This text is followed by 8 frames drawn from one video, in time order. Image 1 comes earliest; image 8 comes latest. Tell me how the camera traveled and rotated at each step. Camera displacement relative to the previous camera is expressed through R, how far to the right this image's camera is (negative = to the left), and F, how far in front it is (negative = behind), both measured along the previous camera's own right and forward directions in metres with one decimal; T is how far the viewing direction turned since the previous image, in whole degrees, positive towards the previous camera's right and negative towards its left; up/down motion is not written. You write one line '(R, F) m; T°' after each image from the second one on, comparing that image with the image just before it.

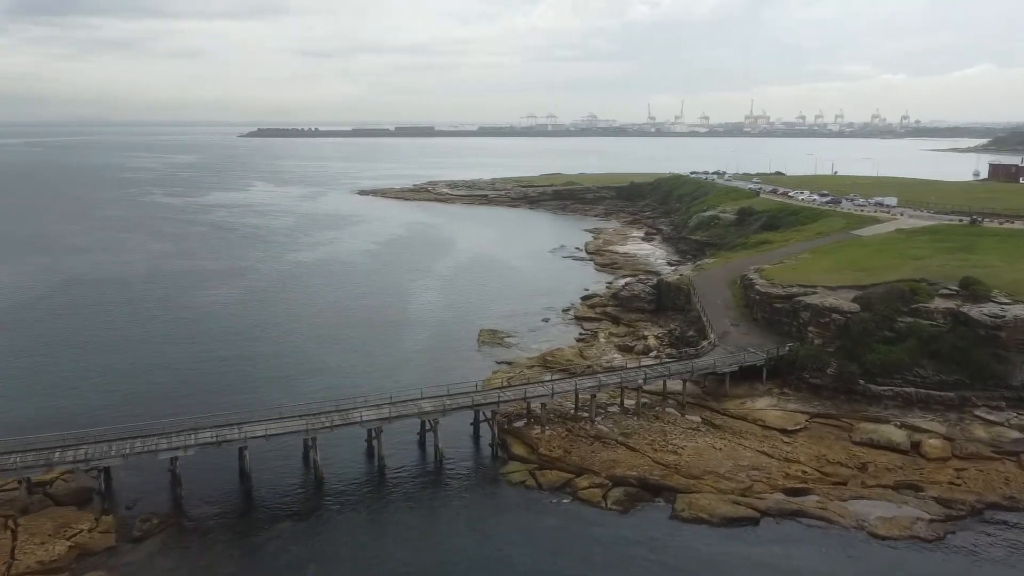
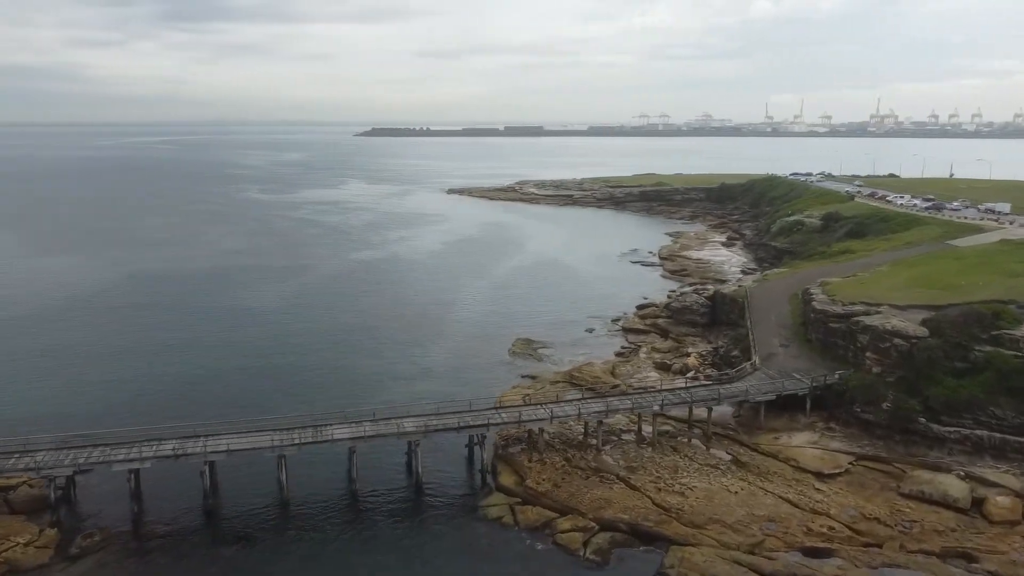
(+3.9, +3.3) m; -8°
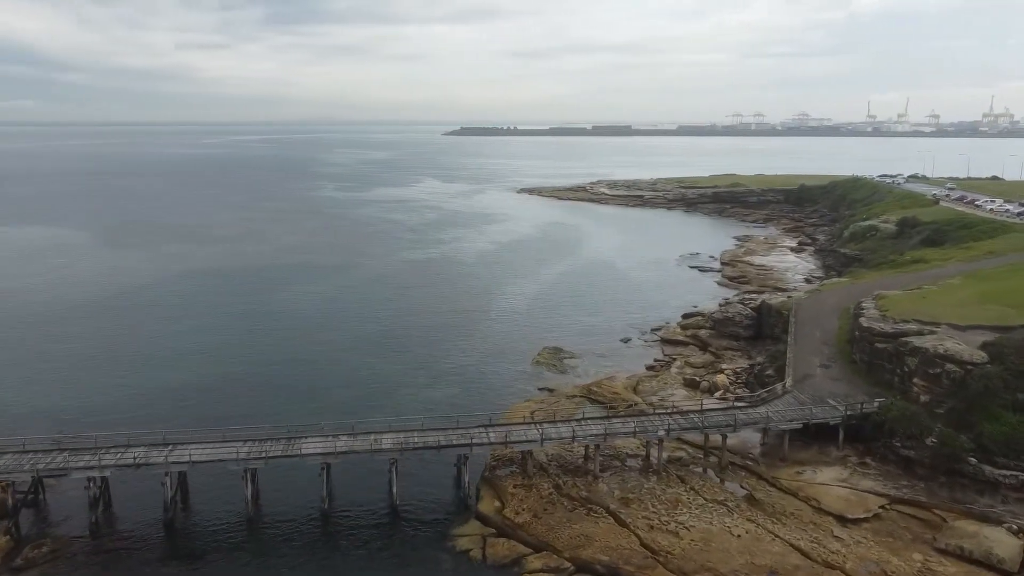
(+3.1, +2.5) m; -6°
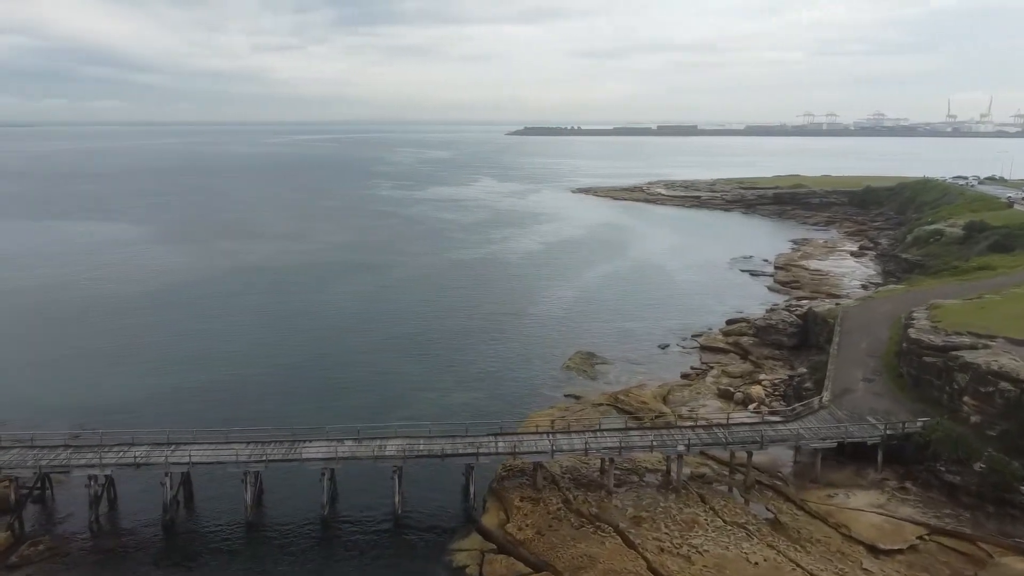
(+1.6, +1.3) m; -4°
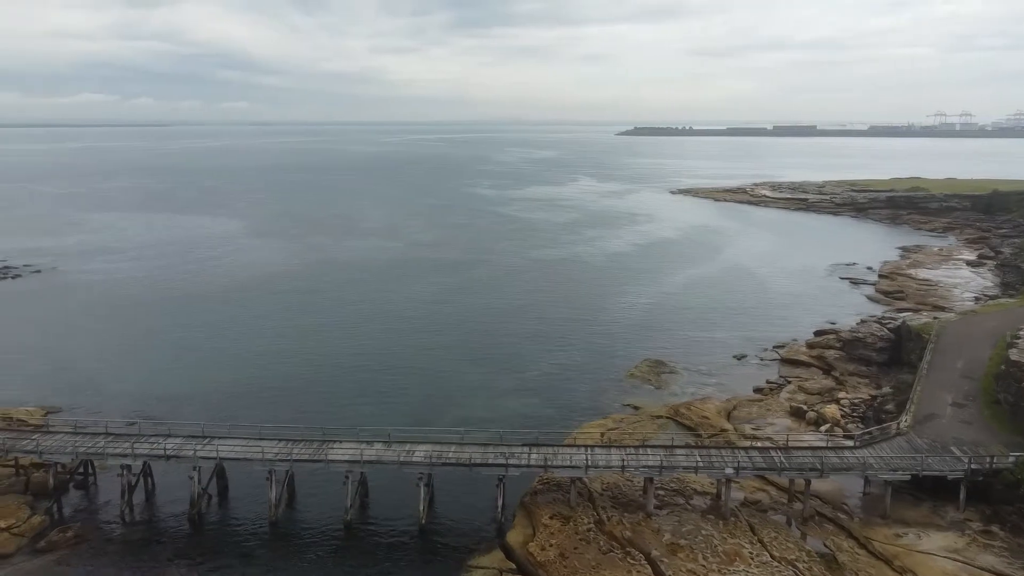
(+2.0, +1.6) m; -8°
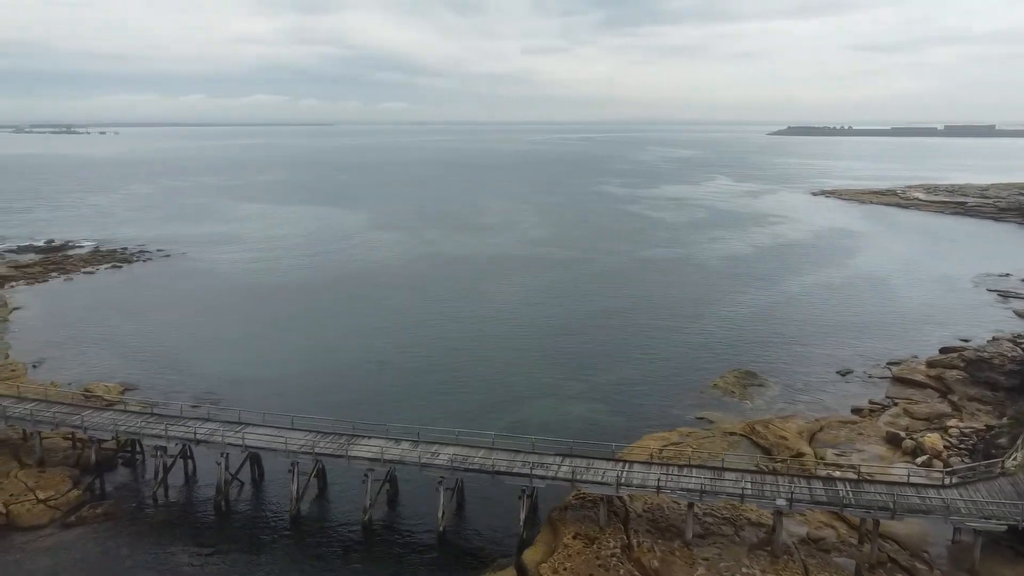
(+2.9, +2.1) m; -10°
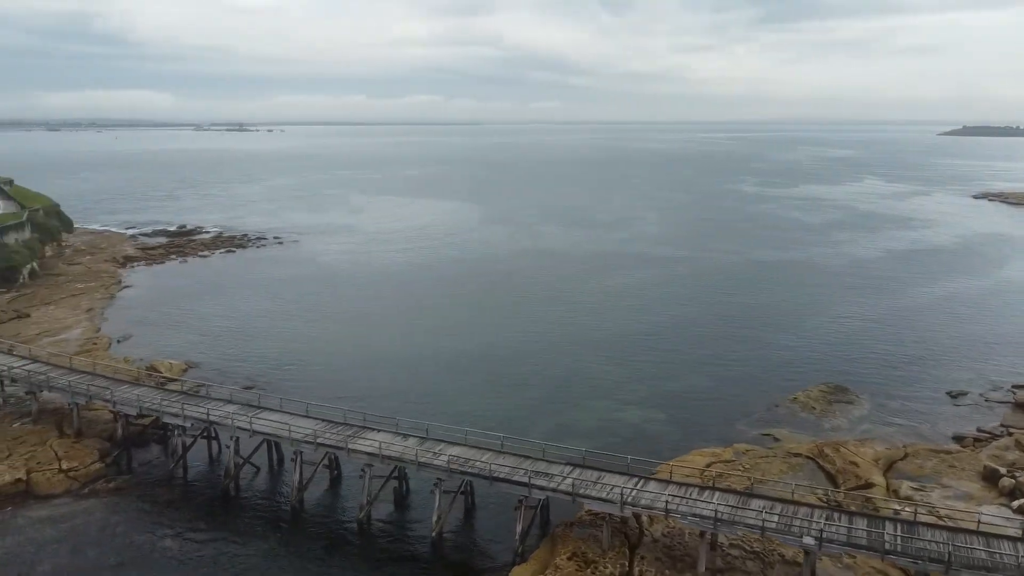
(+3.3, +2.3) m; -10°
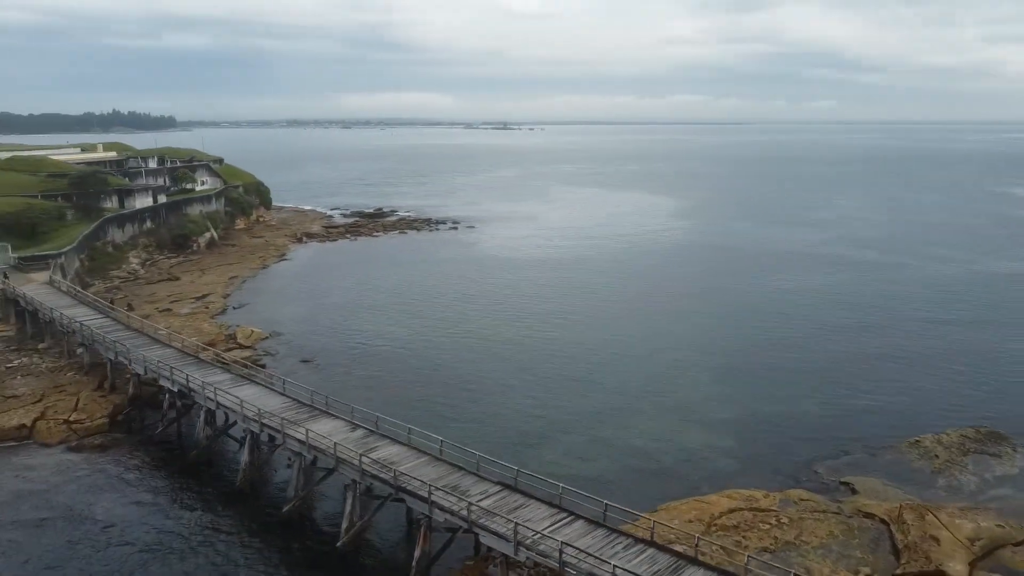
(+6.4, +4.7) m; -18°
